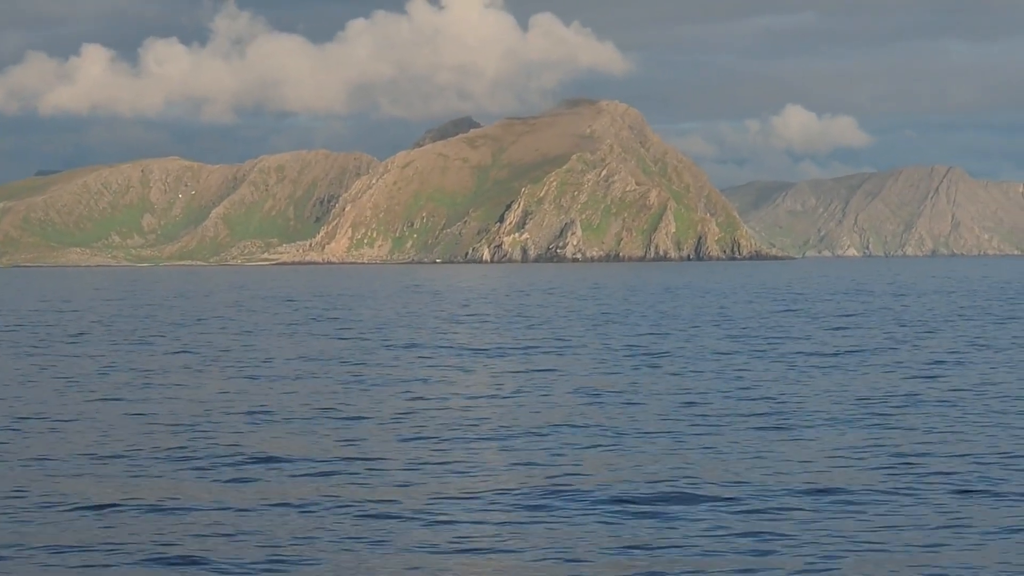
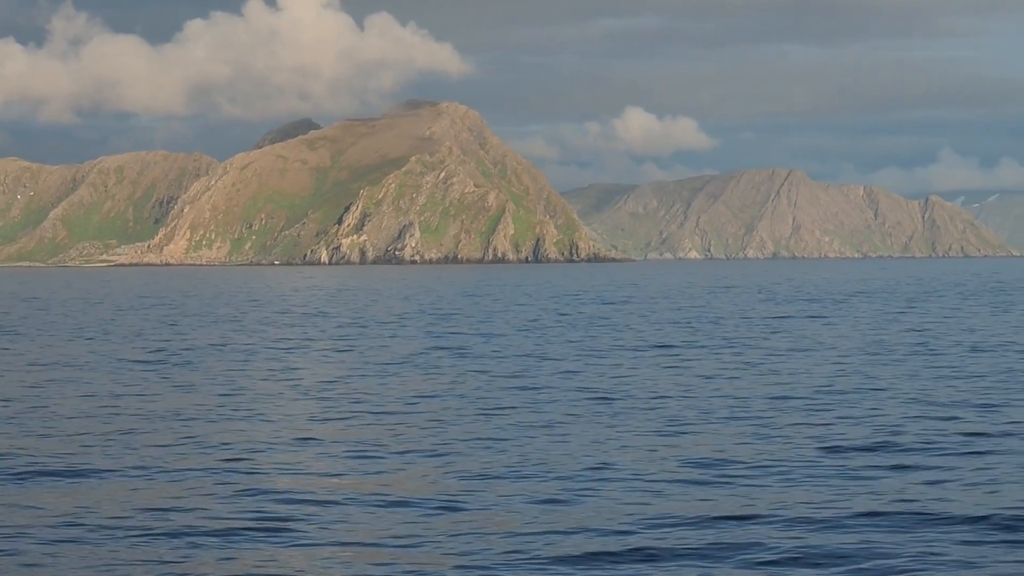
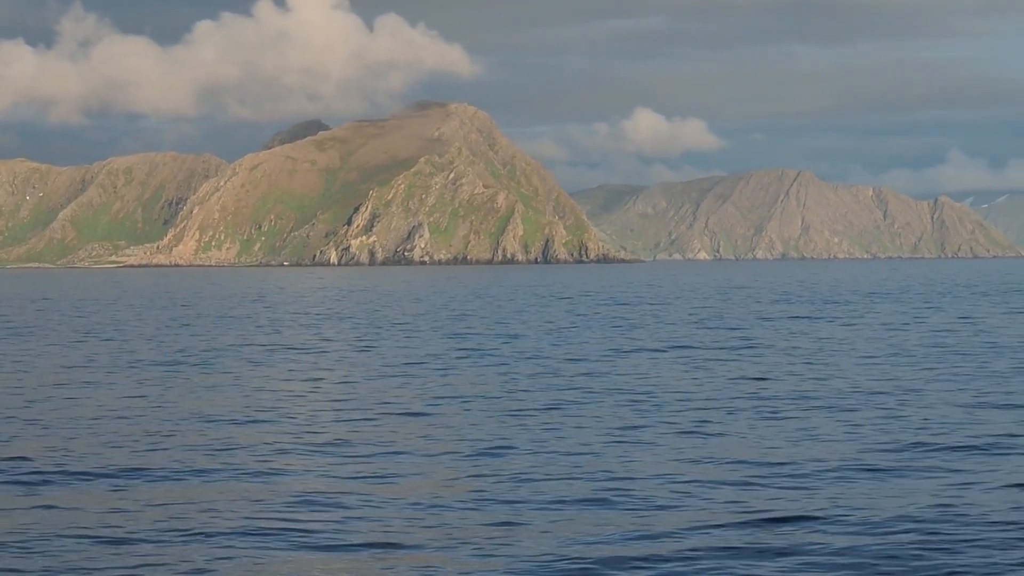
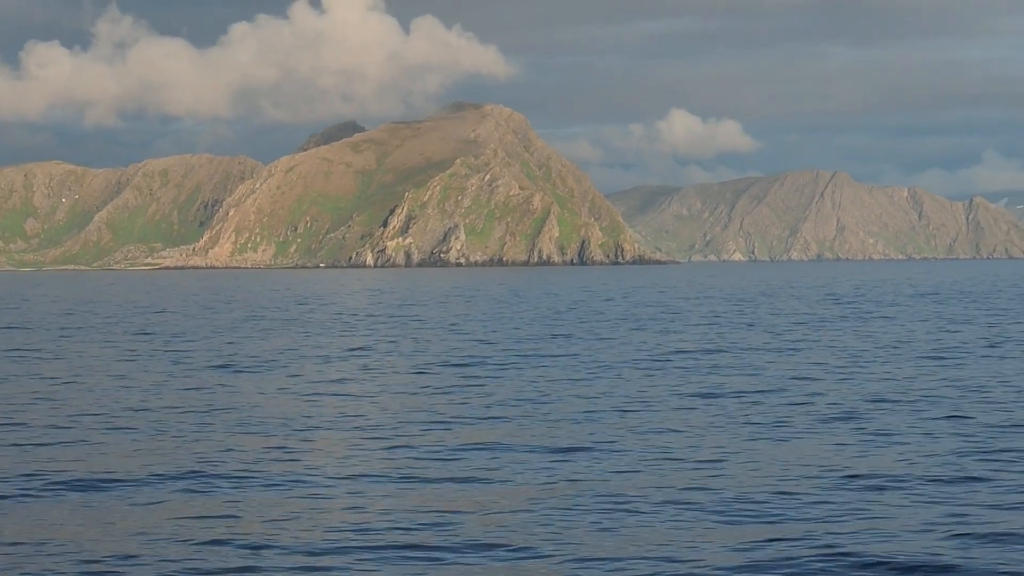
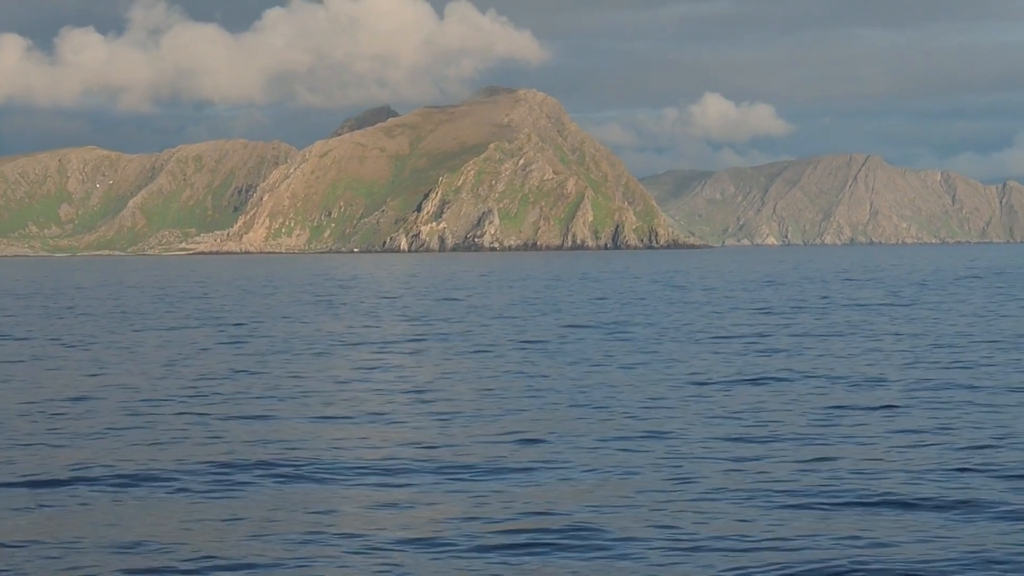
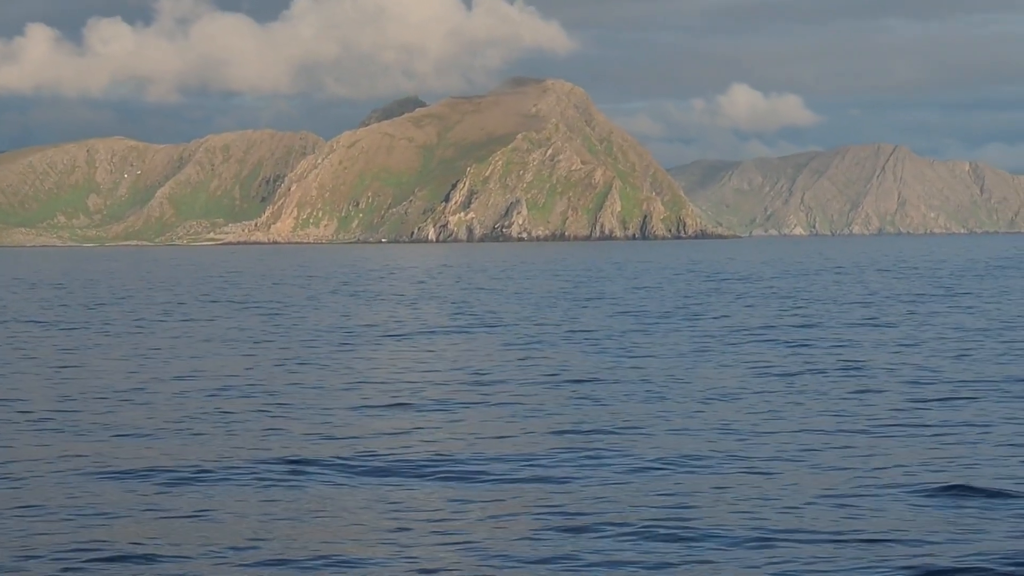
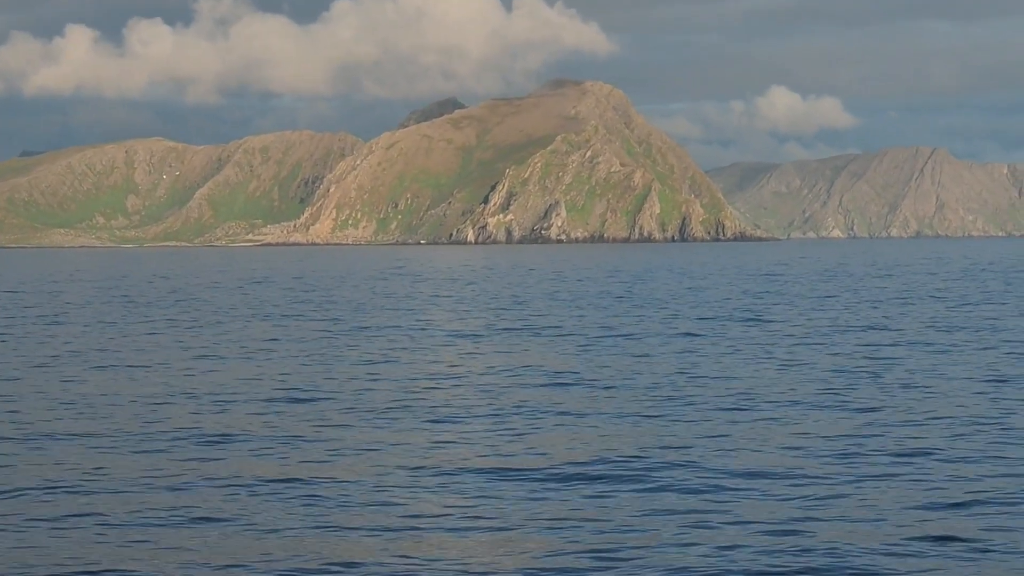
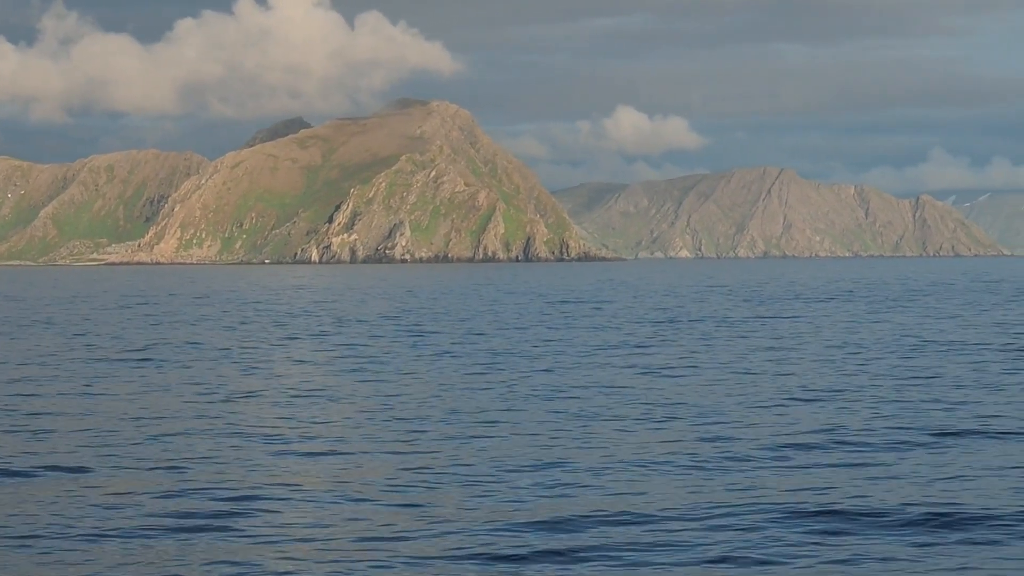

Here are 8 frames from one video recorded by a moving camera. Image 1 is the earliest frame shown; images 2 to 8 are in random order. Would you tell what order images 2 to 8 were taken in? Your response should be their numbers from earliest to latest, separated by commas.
7, 6, 5, 4, 3, 2, 8
